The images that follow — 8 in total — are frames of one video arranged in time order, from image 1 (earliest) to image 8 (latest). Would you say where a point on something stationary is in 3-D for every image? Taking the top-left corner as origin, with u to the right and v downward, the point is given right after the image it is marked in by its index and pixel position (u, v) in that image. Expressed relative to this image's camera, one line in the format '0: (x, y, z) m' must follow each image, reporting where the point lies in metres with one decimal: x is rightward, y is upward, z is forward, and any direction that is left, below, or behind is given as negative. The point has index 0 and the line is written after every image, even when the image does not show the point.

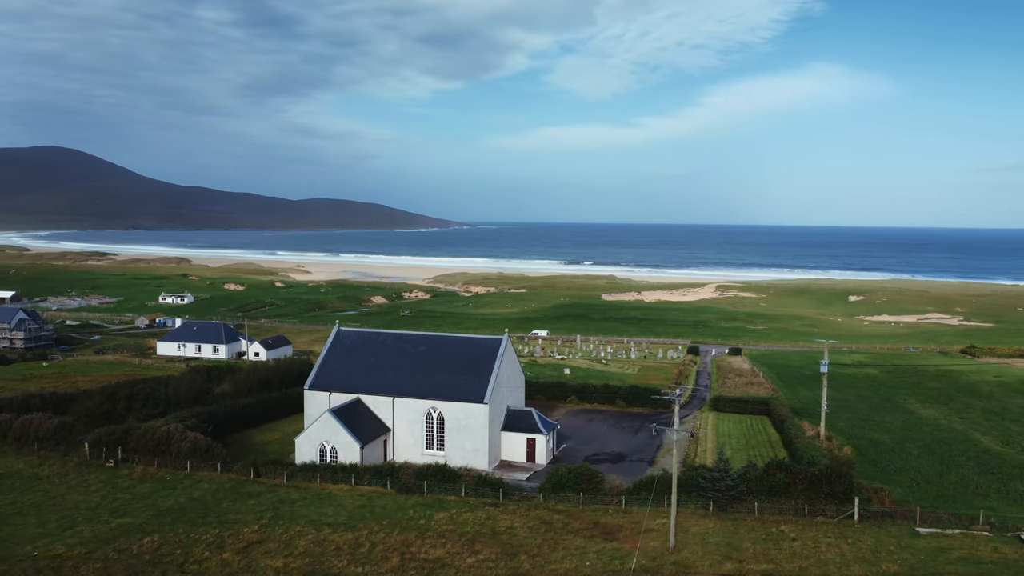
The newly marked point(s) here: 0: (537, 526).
0: (+0.7, -5.9, +19.8) m
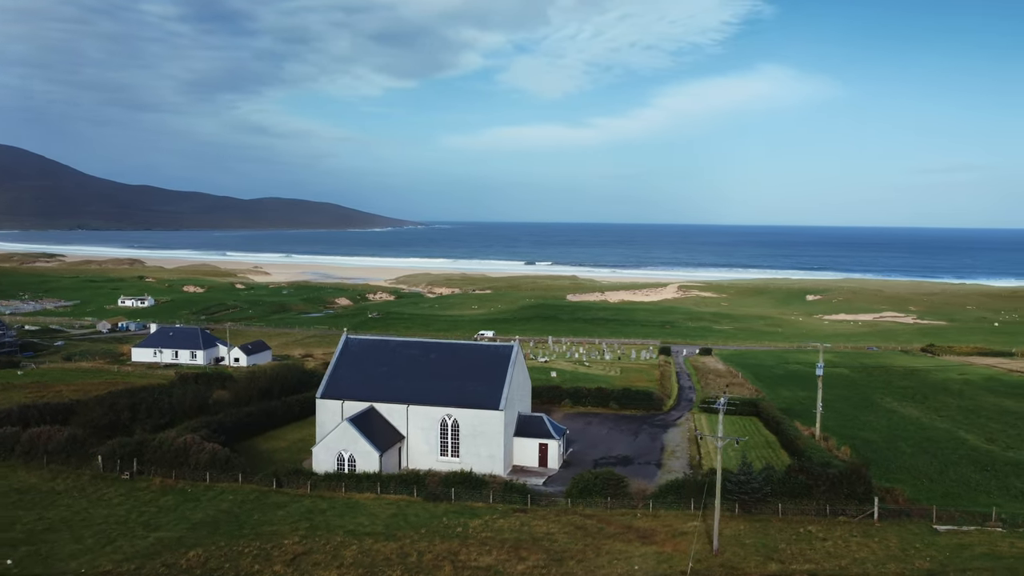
0: (+1.6, -6.1, +20.3) m
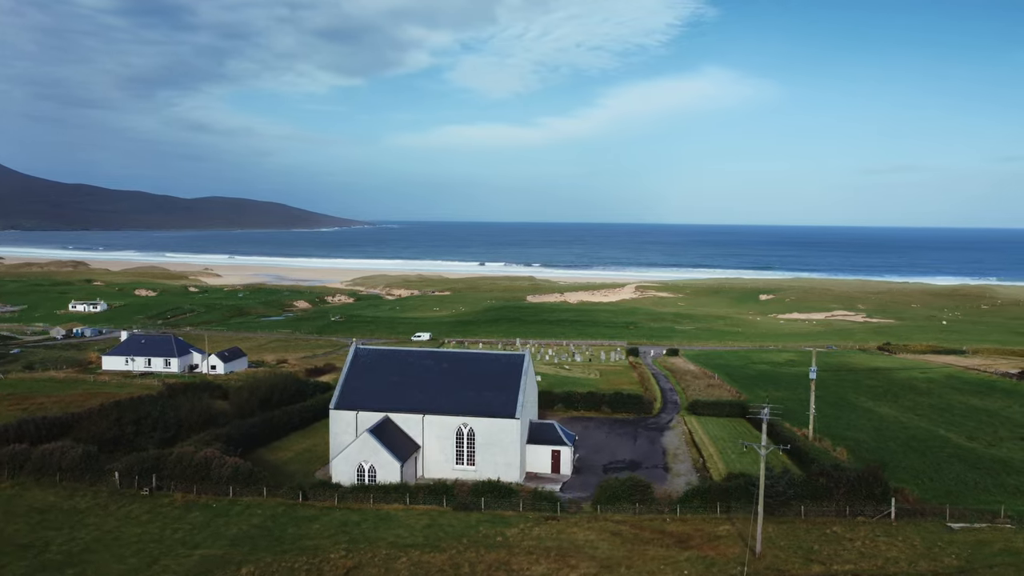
0: (+2.6, -6.5, +21.0) m
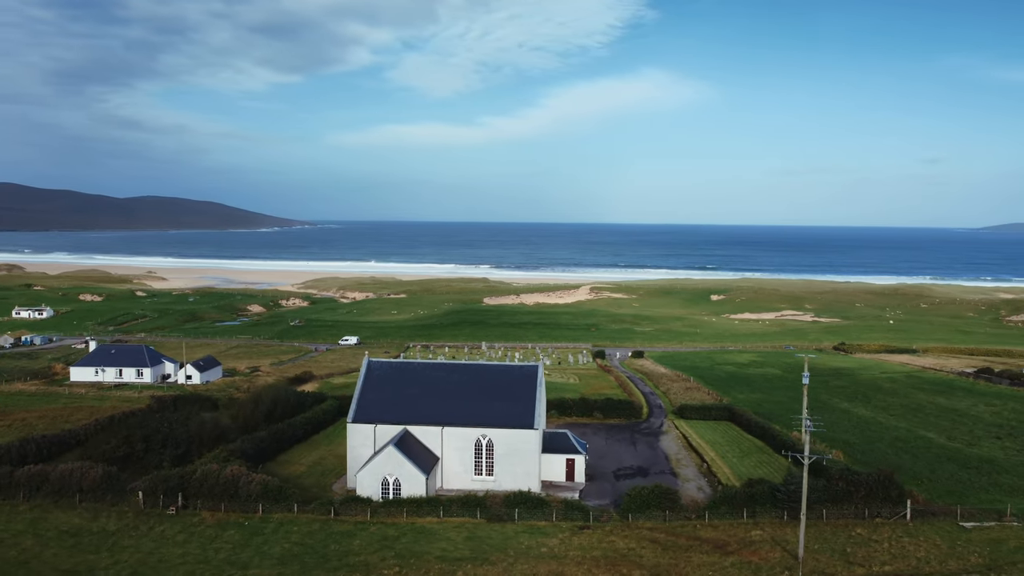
0: (+3.8, -7.0, +21.8) m
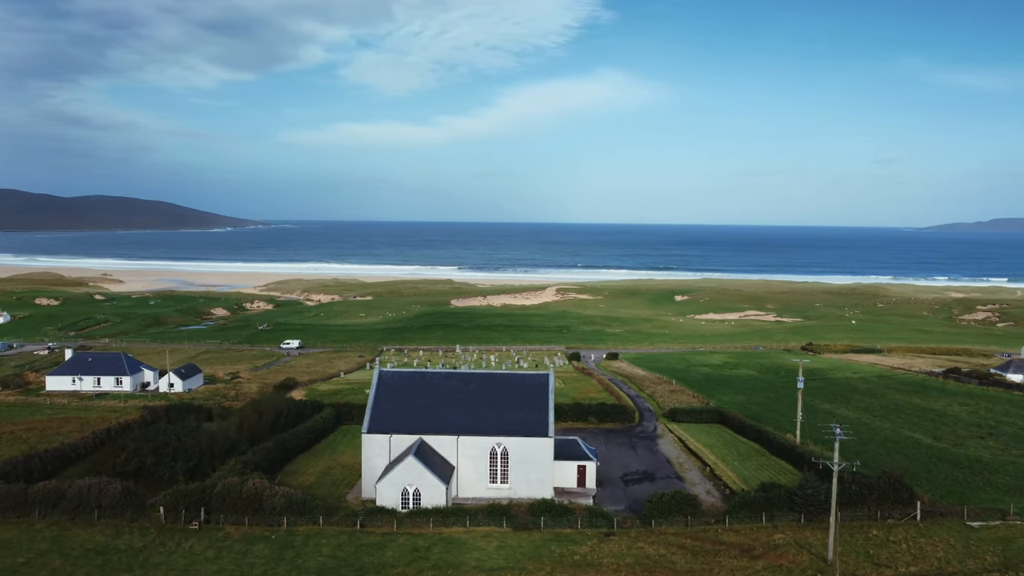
0: (+4.7, -7.3, +22.4) m
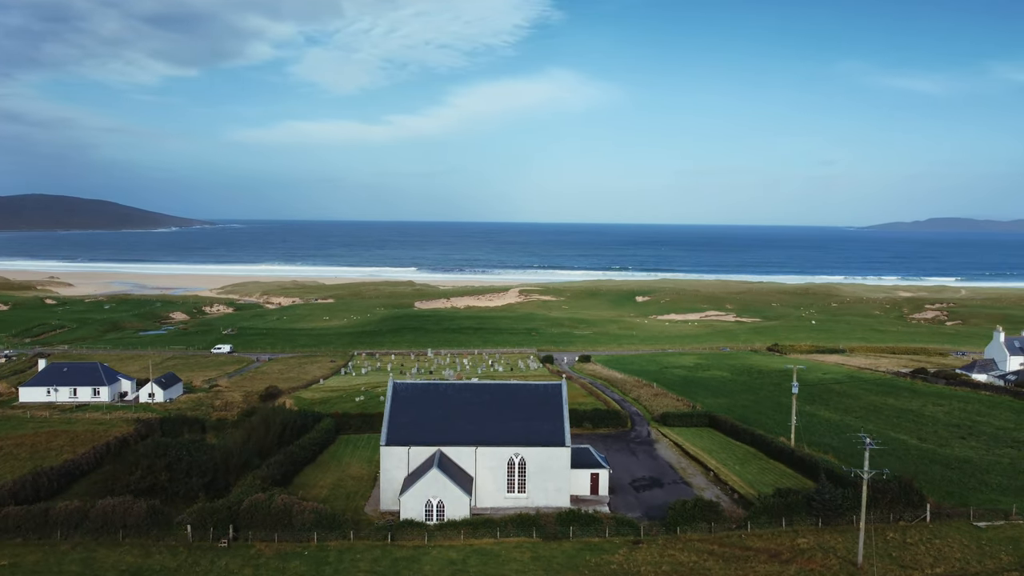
0: (+5.7, -7.8, +23.2) m
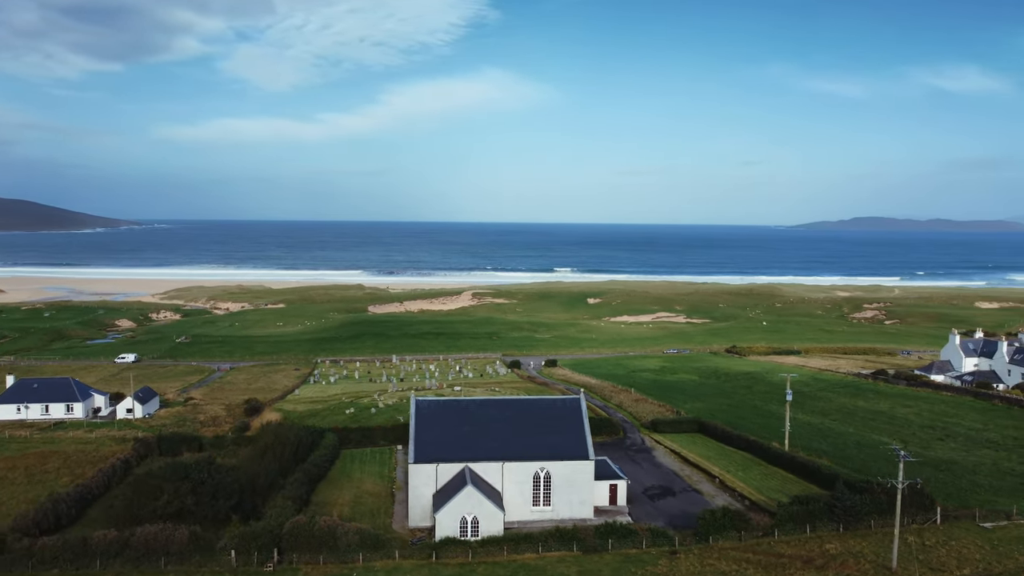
0: (+7.2, -8.4, +24.4) m
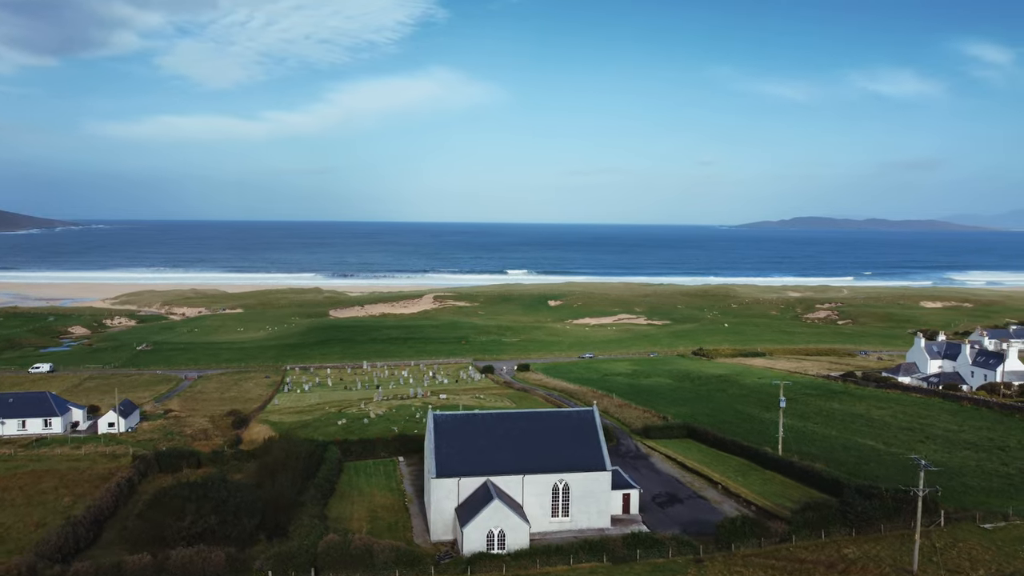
0: (+8.3, -9.0, +25.4) m
